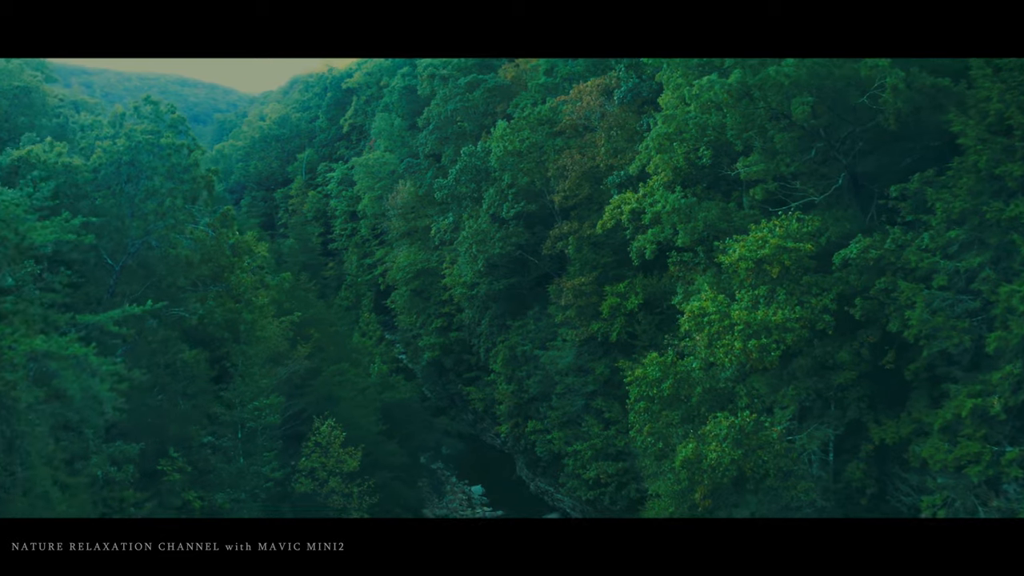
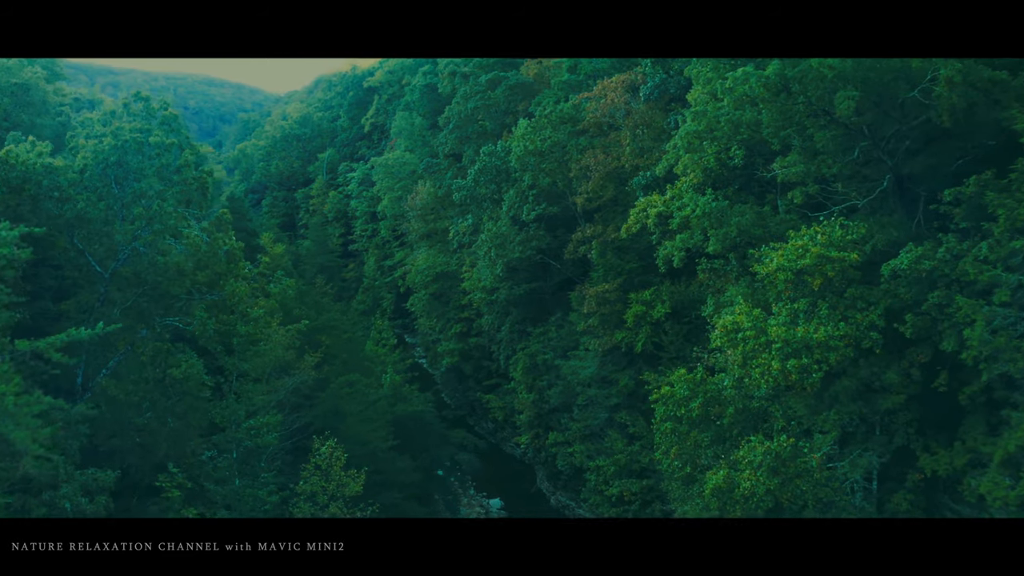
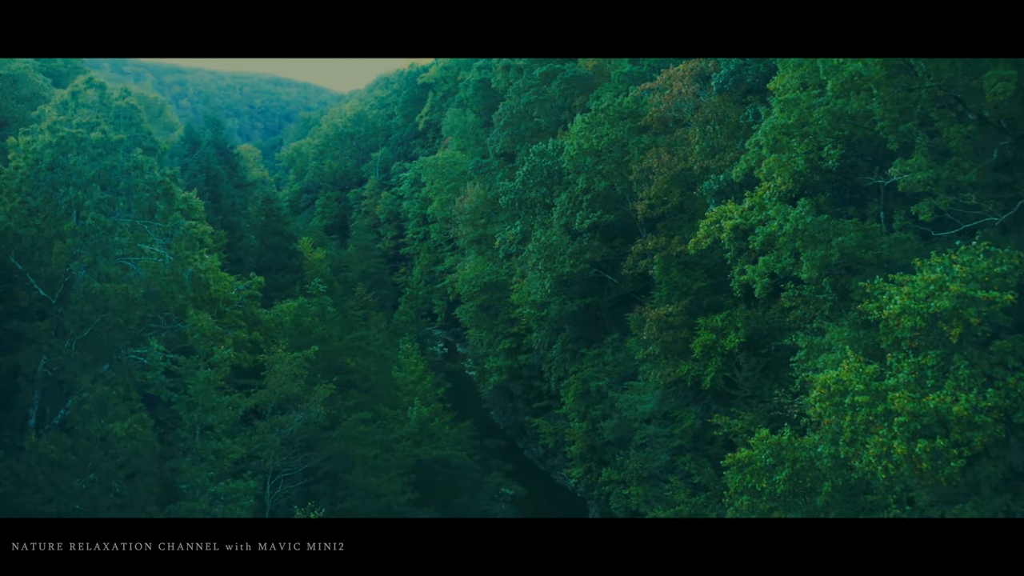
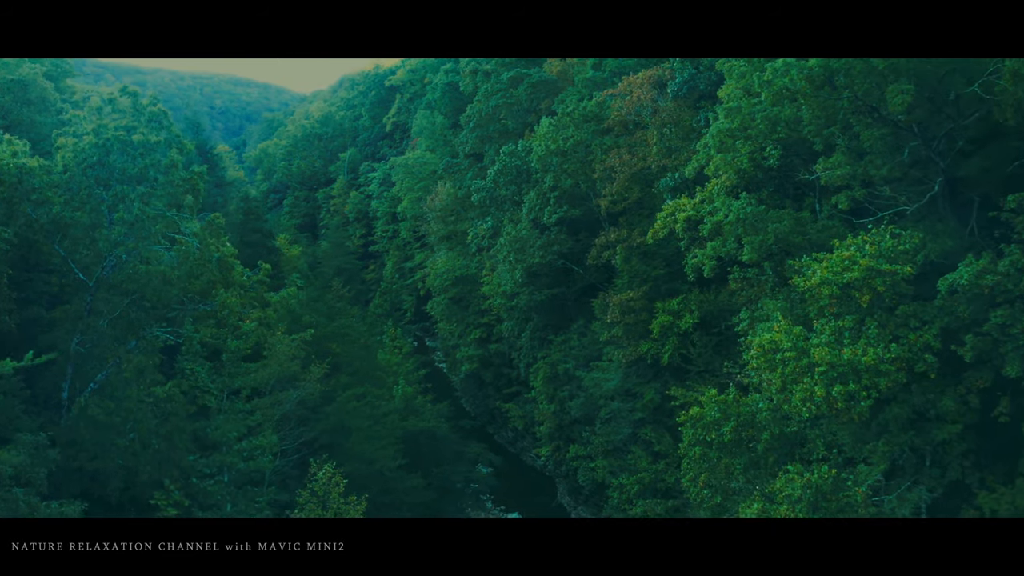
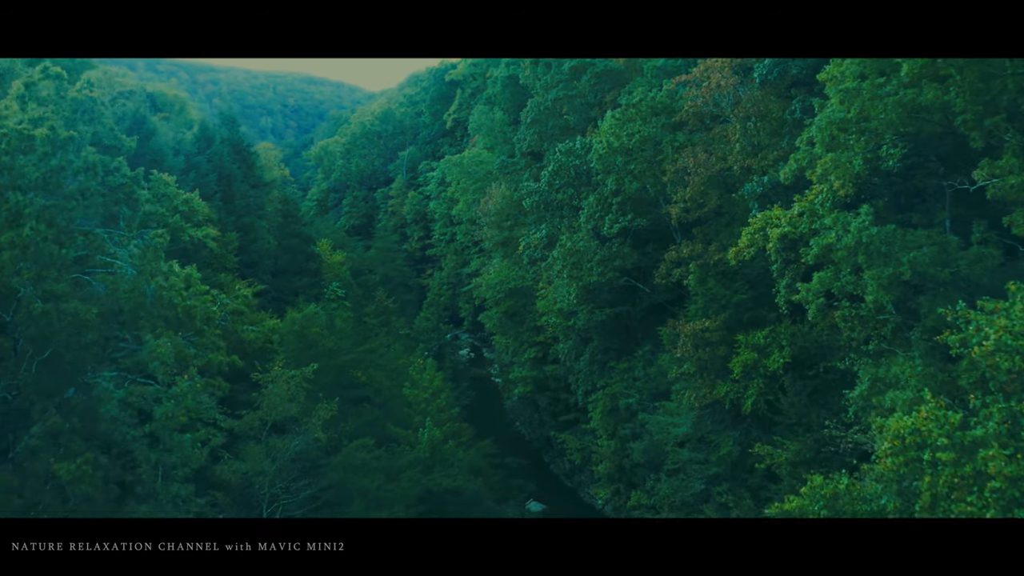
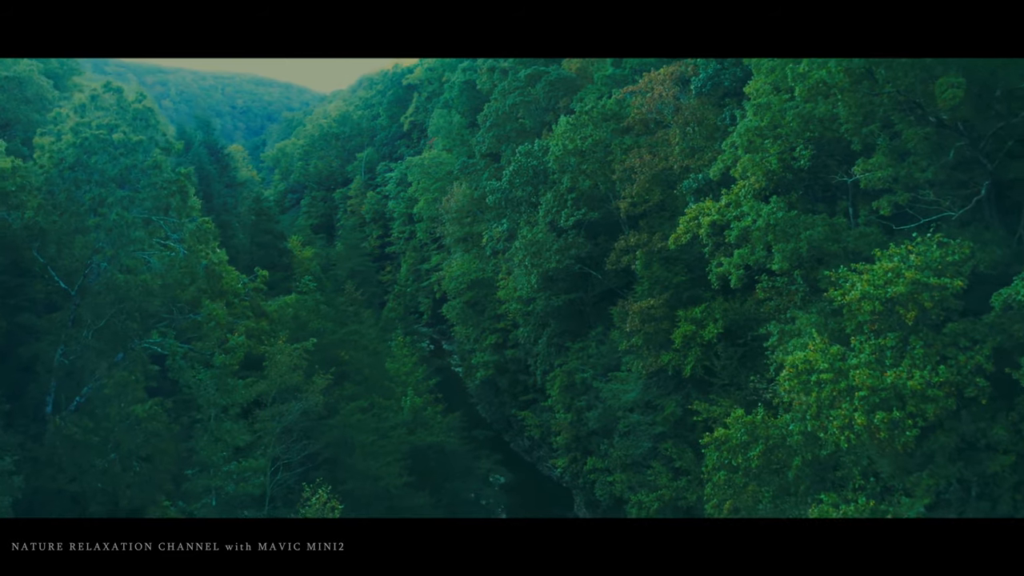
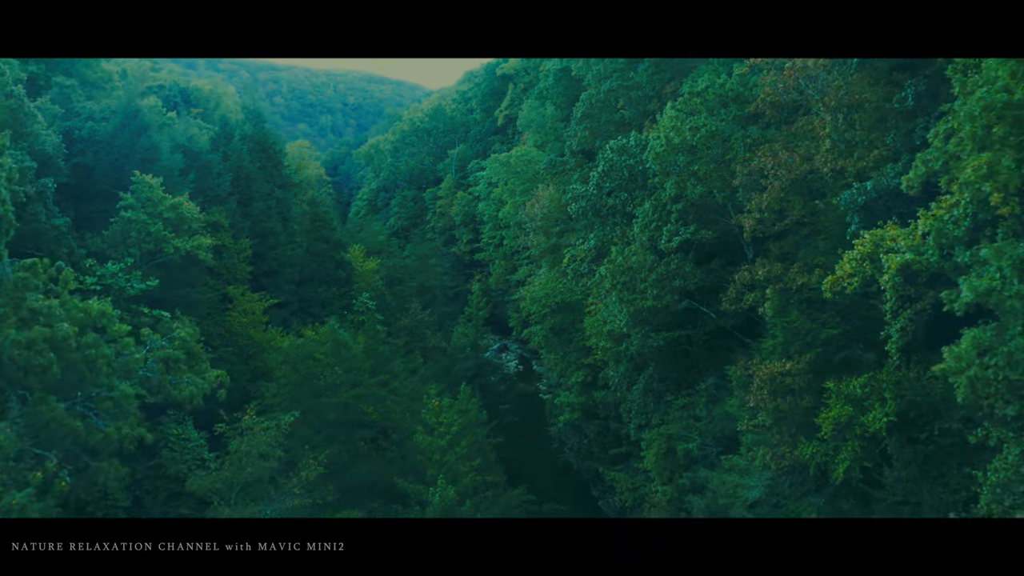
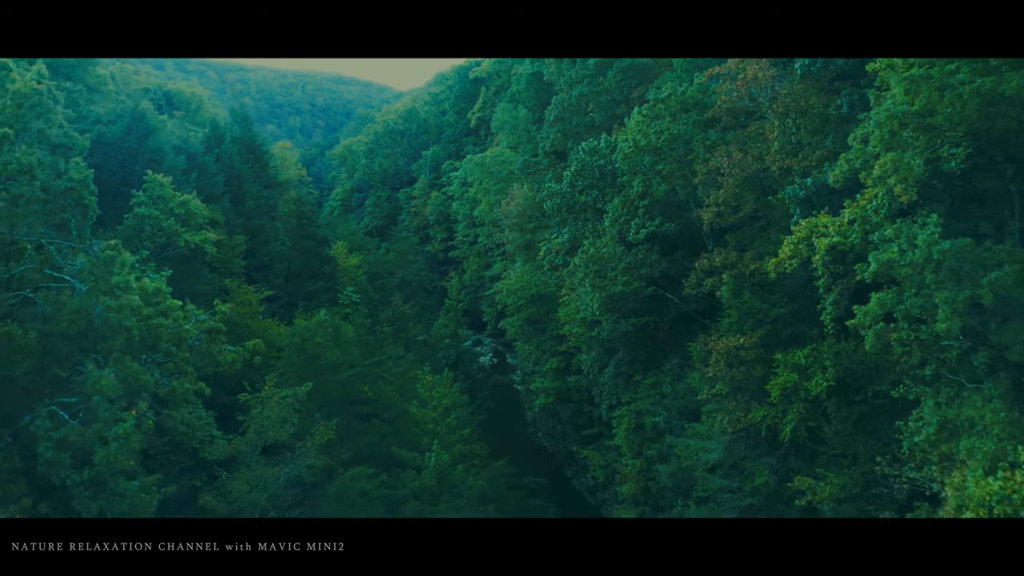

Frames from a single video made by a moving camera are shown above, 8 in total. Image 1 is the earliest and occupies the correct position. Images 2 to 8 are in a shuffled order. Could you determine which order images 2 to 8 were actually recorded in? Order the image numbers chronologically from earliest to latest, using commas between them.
2, 4, 6, 3, 5, 8, 7
